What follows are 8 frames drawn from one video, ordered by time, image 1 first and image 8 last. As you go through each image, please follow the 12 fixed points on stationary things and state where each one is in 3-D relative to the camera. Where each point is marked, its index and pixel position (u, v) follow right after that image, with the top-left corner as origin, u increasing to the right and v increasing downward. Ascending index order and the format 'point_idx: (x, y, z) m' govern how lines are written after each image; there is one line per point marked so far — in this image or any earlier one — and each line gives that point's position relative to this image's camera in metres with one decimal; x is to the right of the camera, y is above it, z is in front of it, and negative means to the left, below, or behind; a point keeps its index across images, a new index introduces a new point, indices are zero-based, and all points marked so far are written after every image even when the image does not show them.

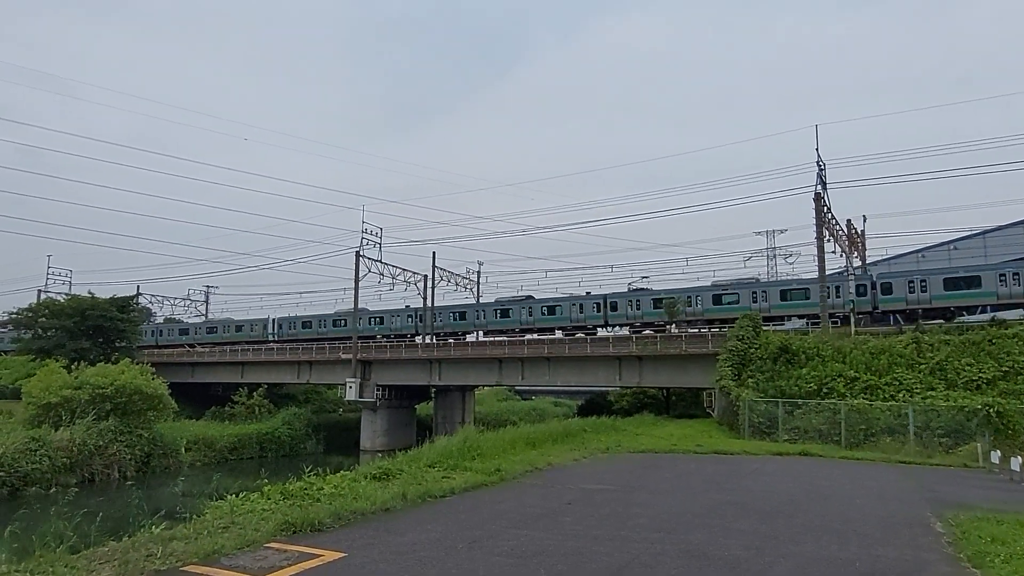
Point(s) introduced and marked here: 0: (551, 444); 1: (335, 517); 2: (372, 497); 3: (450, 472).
0: (+0.9, -3.5, +15.7) m
1: (-1.8, -2.3, +7.1) m
2: (-1.7, -2.5, +8.1) m
3: (-1.0, -2.9, +10.8) m
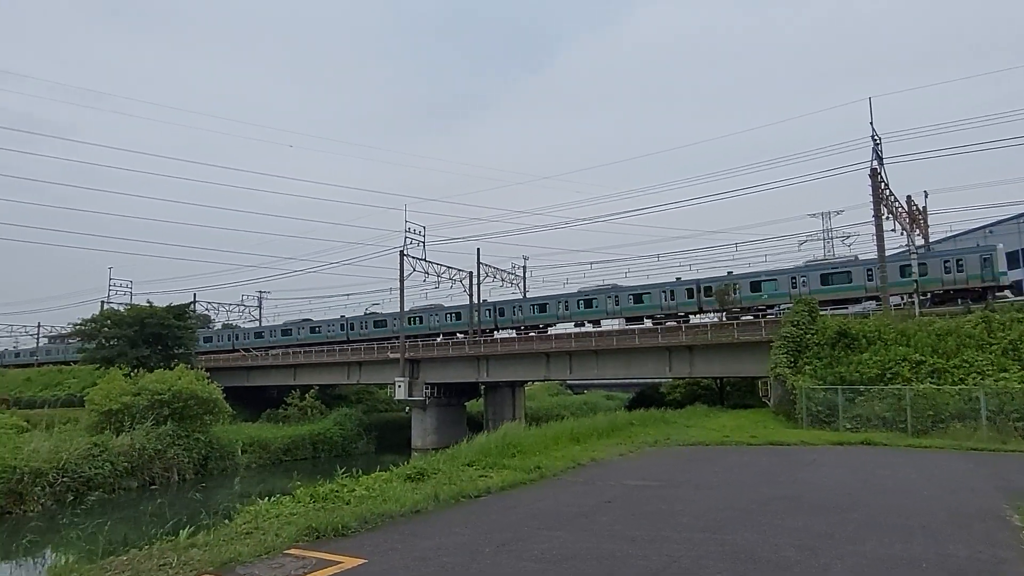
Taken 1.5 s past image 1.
0: (+1.8, -3.3, +15.2) m
1: (-1.5, -2.3, +6.8) m
2: (-1.3, -2.4, +7.8) m
3: (-0.4, -2.8, +10.4) m
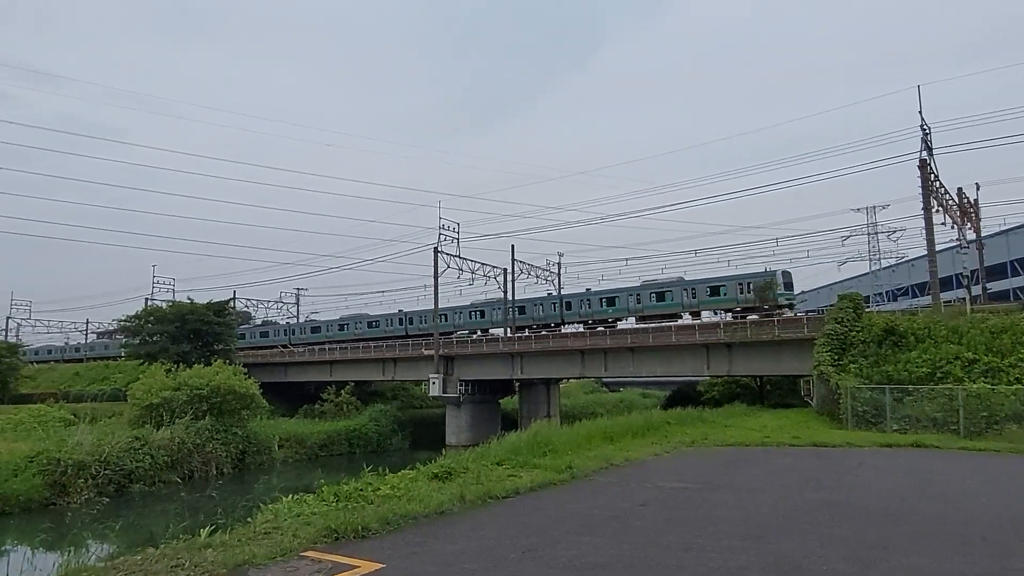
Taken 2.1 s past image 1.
0: (+2.5, -3.2, +14.8) m
1: (-1.2, -2.2, +6.6) m
2: (-1.0, -2.3, +7.6) m
3: (+0.1, -2.7, +10.1) m
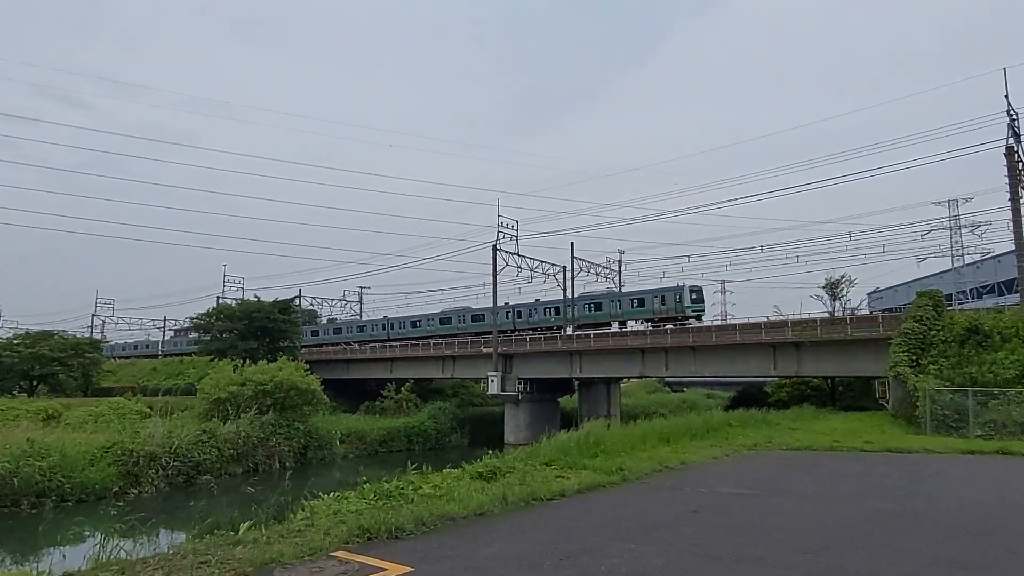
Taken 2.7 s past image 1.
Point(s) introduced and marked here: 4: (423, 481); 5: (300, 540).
0: (+3.6, -3.1, +14.2) m
1: (-0.9, -2.2, +6.4) m
2: (-0.5, -2.3, +7.4) m
3: (+0.8, -2.6, +9.8) m
4: (-1.1, -2.4, +8.5) m
5: (-1.8, -2.1, +5.7) m
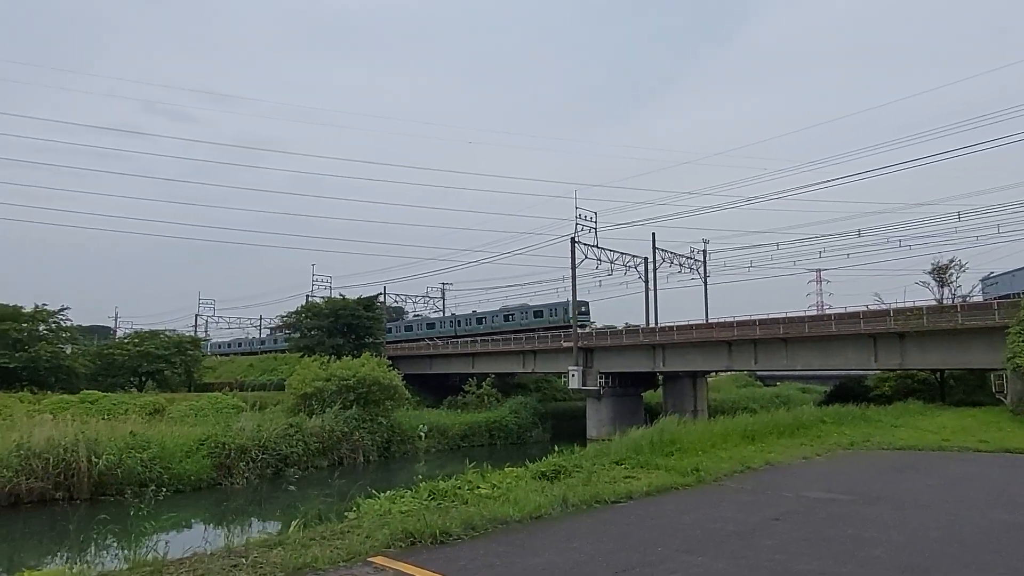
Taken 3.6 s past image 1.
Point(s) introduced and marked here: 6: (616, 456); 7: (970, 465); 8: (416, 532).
0: (+5.0, -2.9, +13.2) m
1: (-0.4, -2.1, +6.0) m
2: (+0.1, -2.1, +6.9) m
3: (+1.6, -2.4, +9.2) m
4: (-0.4, -2.3, +8.2) m
5: (-1.4, -2.0, +5.4) m
6: (+1.5, -2.5, +10.1) m
7: (+7.2, -2.8, +10.9) m
8: (-0.8, -2.0, +5.7) m
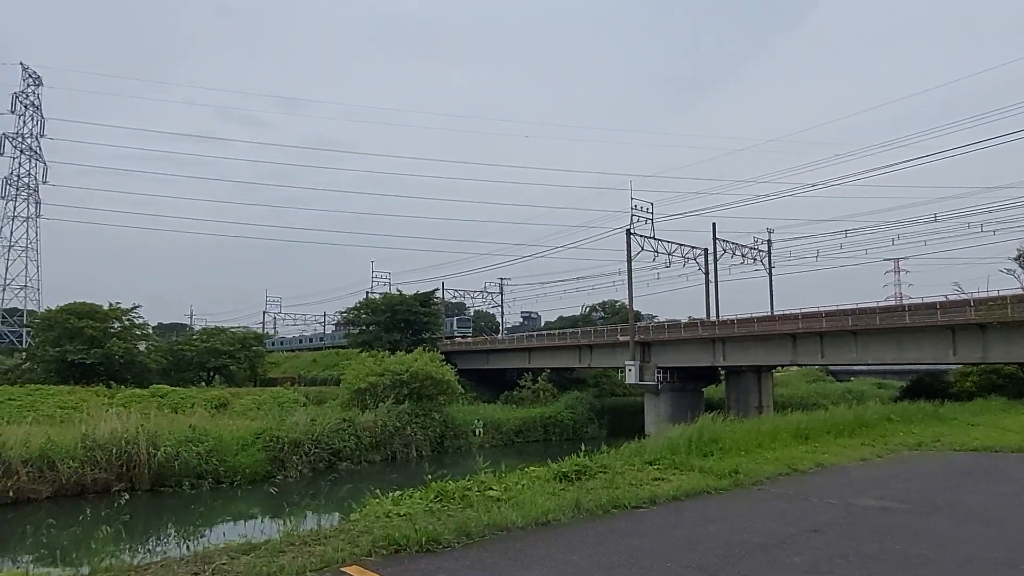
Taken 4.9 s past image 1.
0: (+5.7, -2.6, +12.2) m
1: (-0.4, -2.0, +5.5) m
2: (+0.2, -2.0, +6.4) m
3: (+1.9, -2.3, +8.5) m
4: (-0.2, -2.1, +7.7) m
5: (-1.4, -1.9, +5.1) m
6: (+1.9, -2.3, +9.5) m
7: (+7.6, -2.6, +9.8) m
8: (-0.8, -1.9, +5.2) m
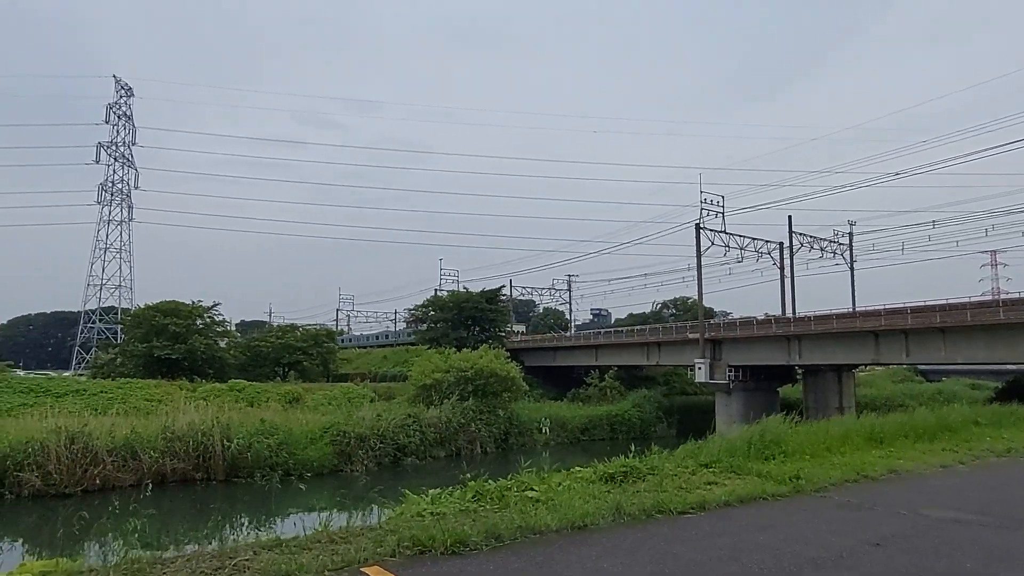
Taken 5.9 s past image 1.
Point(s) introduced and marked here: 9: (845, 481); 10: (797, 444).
0: (+6.6, -2.5, +11.4) m
1: (-0.2, -1.9, +5.3) m
2: (+0.5, -2.0, +6.1) m
3: (+2.5, -2.2, +8.1) m
4: (+0.3, -2.1, +7.5) m
5: (-1.2, -1.9, +5.0) m
6: (+2.5, -2.2, +9.0) m
7: (+8.3, -2.5, +8.7) m
8: (-0.6, -1.8, +5.1) m
9: (+4.0, -2.3, +8.4) m
10: (+4.1, -2.2, +9.9) m
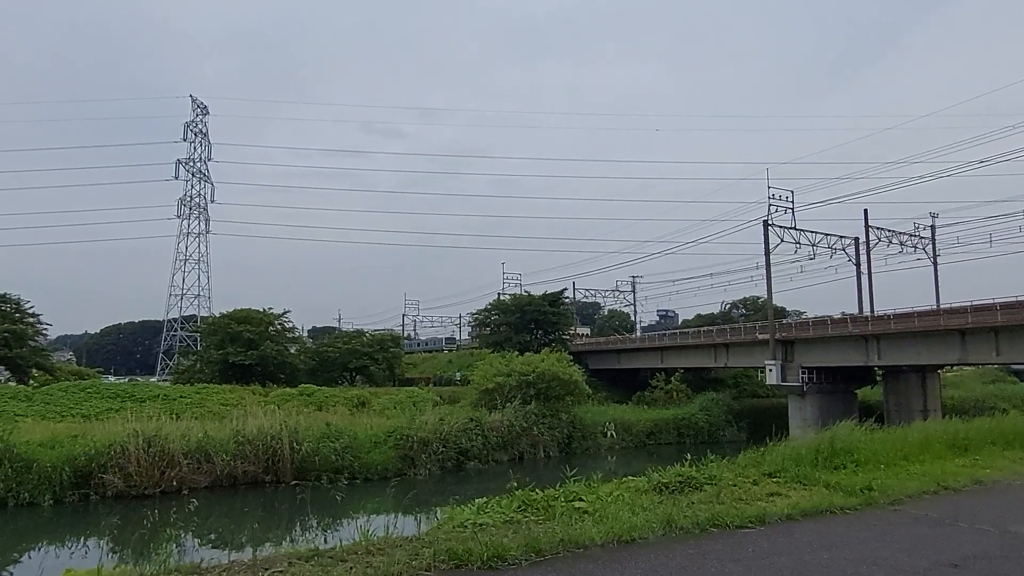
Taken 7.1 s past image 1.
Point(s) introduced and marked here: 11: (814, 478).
0: (+7.4, -2.5, +10.5) m
1: (+0.1, -1.9, +5.1) m
2: (+0.9, -2.0, +5.9) m
3: (+3.0, -2.2, +7.6) m
4: (+0.8, -2.1, +7.2) m
5: (-0.9, -1.9, +4.9) m
6: (+3.2, -2.2, +8.5) m
7: (+8.9, -2.3, +7.7) m
8: (-0.3, -1.9, +4.9) m
9: (+4.6, -2.3, +7.8) m
10: (+4.8, -2.2, +9.2) m
11: (+3.5, -2.2, +8.1) m
